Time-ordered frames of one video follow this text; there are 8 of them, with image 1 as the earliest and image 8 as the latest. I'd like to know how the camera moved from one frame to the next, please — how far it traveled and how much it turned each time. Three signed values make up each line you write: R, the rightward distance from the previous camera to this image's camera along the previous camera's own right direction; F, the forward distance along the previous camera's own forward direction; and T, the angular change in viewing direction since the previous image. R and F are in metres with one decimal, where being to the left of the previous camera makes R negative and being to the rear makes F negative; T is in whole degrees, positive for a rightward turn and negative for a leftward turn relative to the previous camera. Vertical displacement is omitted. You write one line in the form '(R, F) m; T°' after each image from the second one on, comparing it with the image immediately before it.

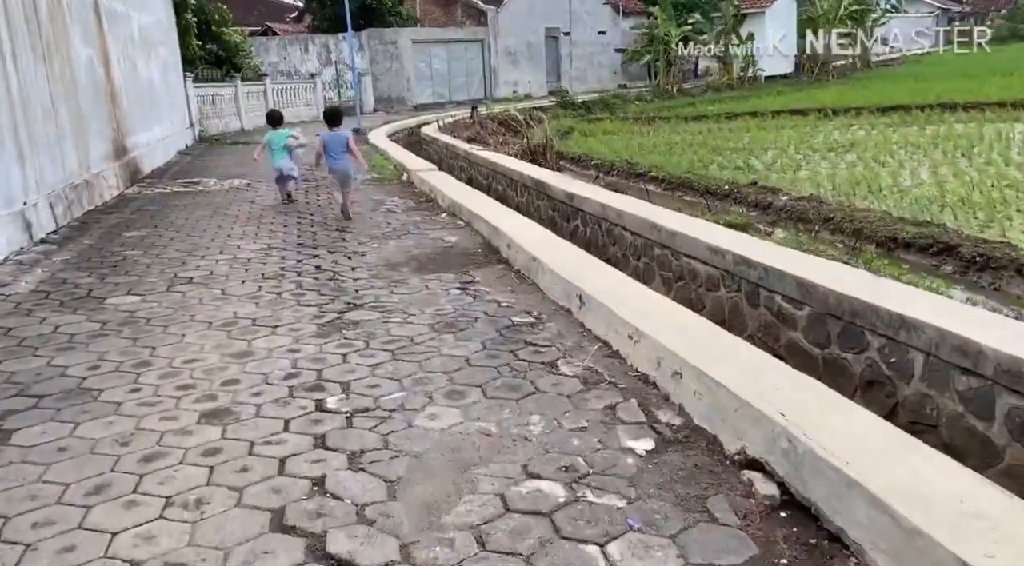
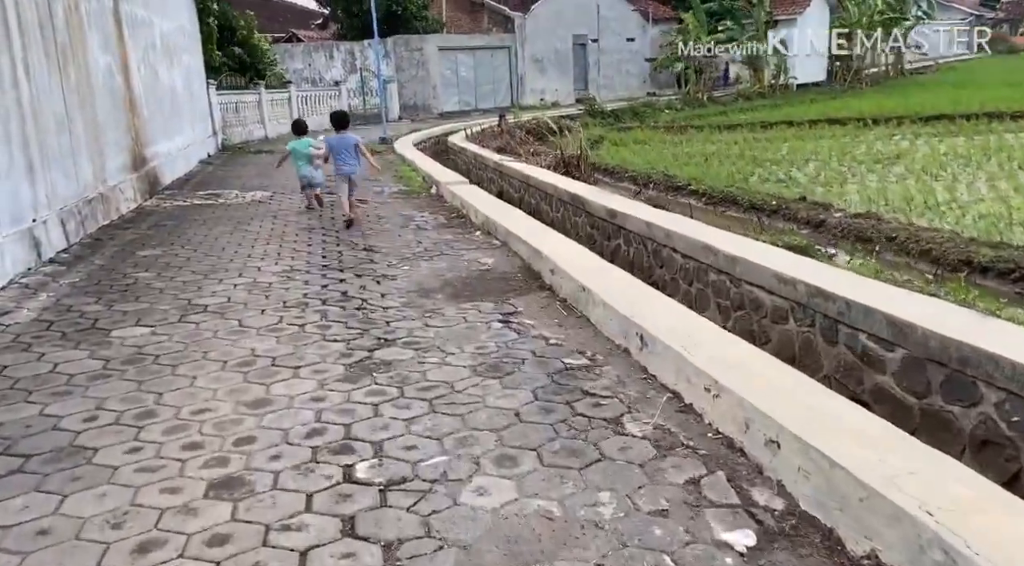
(-0.1, +0.5) m; -1°
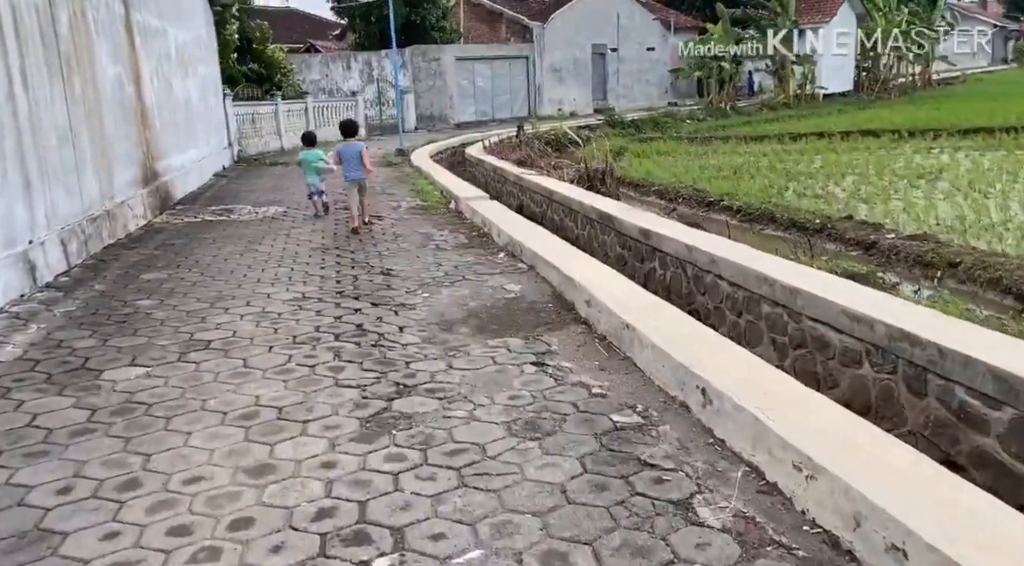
(-0.1, +0.5) m; -1°
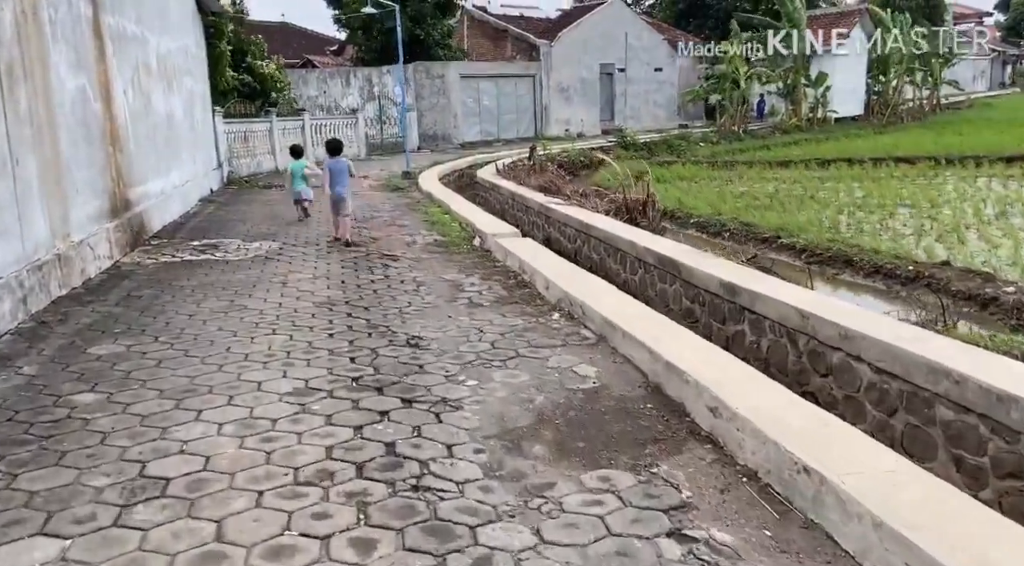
(-0.4, +1.5) m; +1°
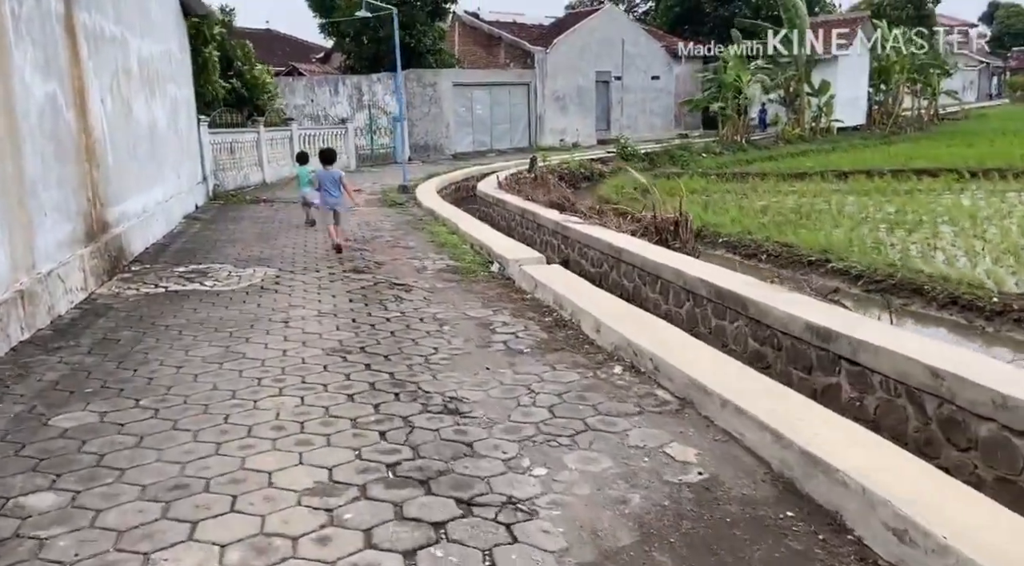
(-0.3, +0.9) m; +1°
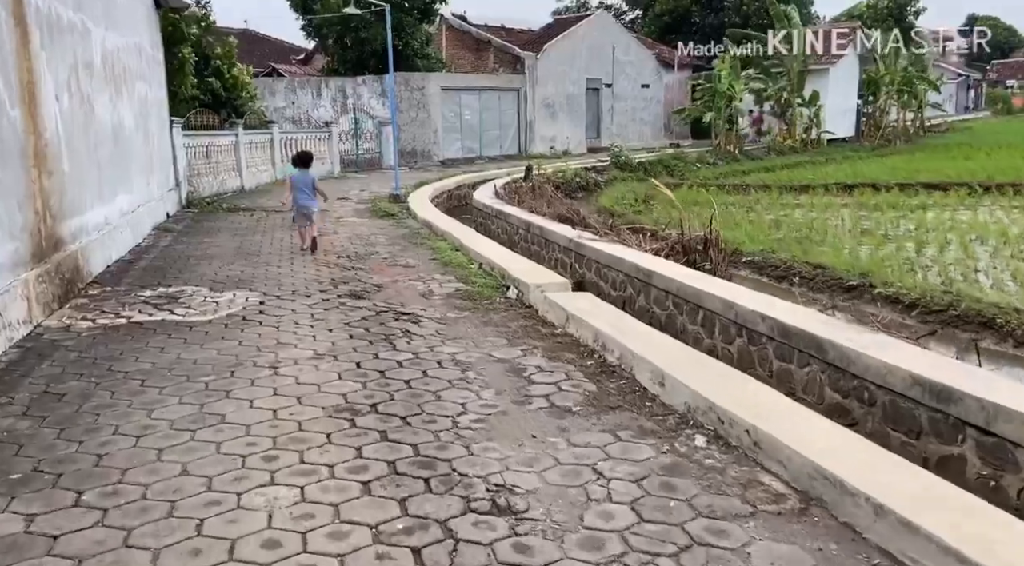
(-0.3, +1.0) m; +2°
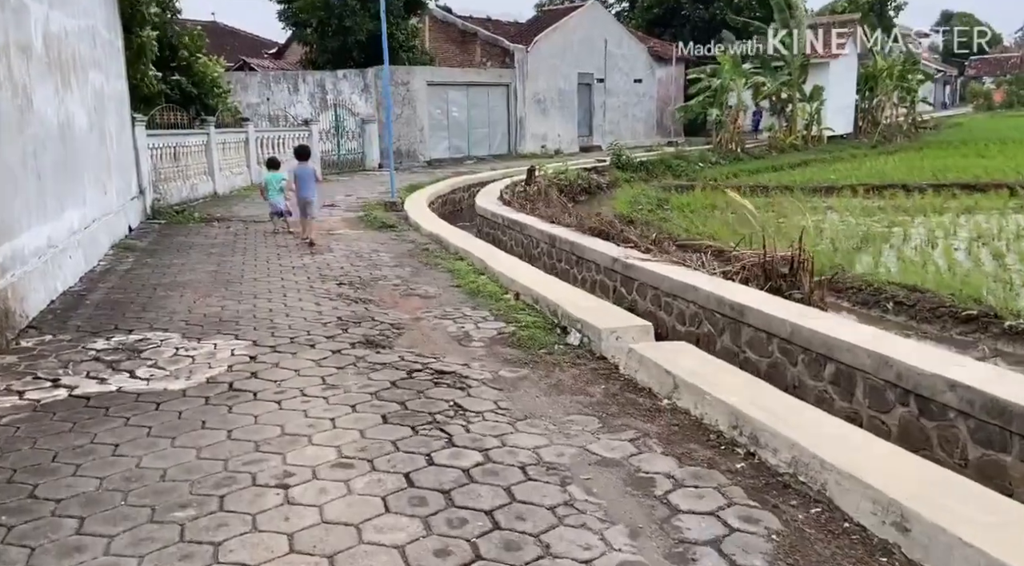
(-0.5, +1.6) m; +2°
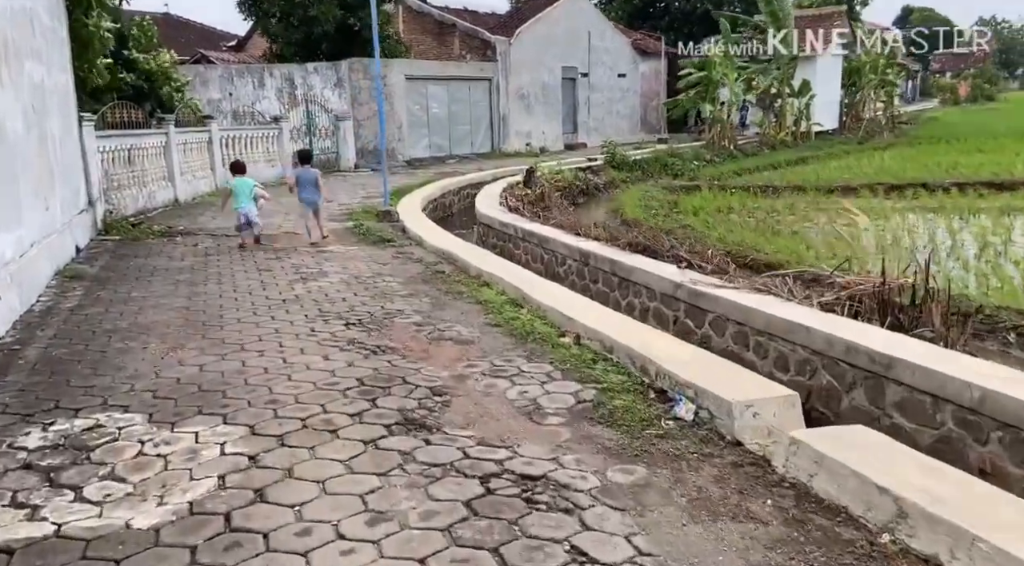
(-0.6, +1.5) m; +2°
